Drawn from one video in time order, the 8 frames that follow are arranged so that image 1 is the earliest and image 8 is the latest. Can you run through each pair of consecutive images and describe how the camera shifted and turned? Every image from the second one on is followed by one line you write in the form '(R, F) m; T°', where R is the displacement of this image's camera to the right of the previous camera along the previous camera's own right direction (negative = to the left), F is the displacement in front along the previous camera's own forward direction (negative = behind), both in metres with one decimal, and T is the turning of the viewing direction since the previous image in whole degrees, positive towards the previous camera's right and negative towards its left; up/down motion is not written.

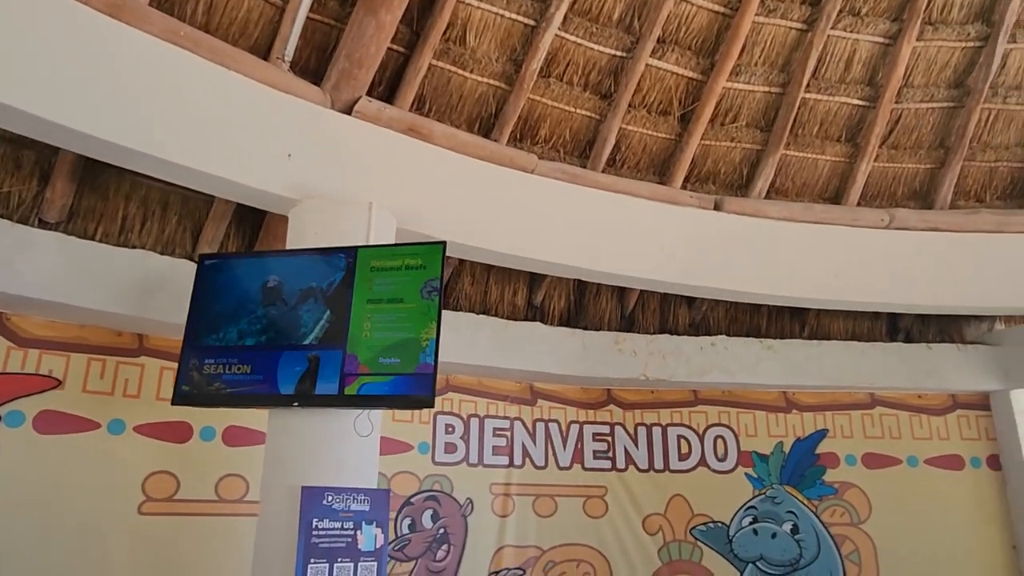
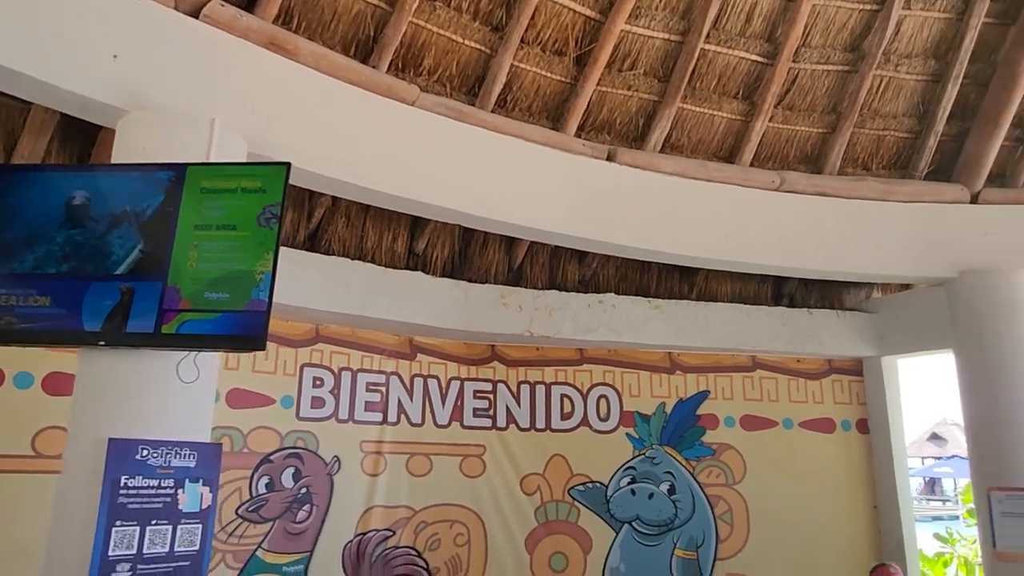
(+0.2, +0.2) m; +7°
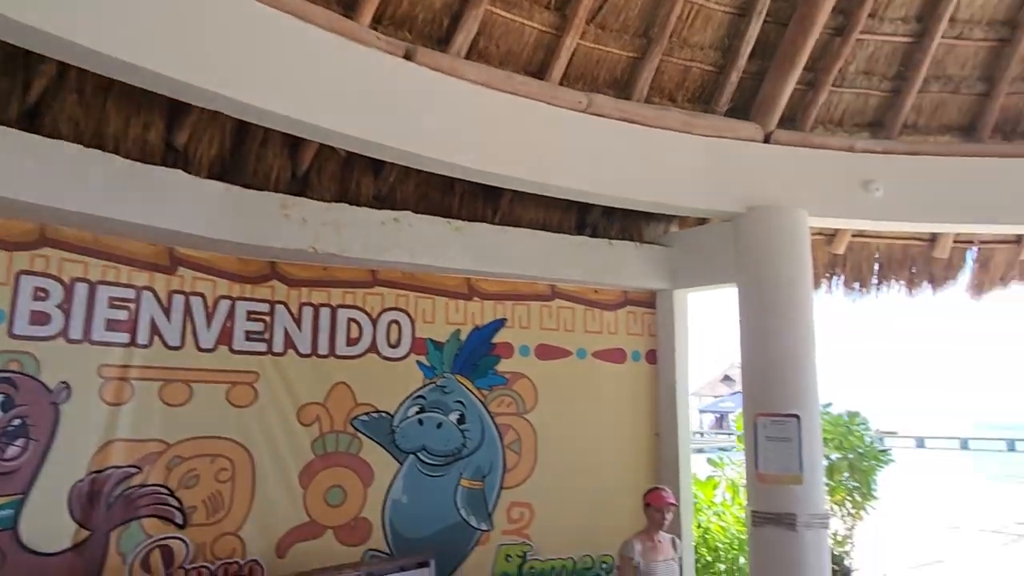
(+0.2, +0.2) m; +13°
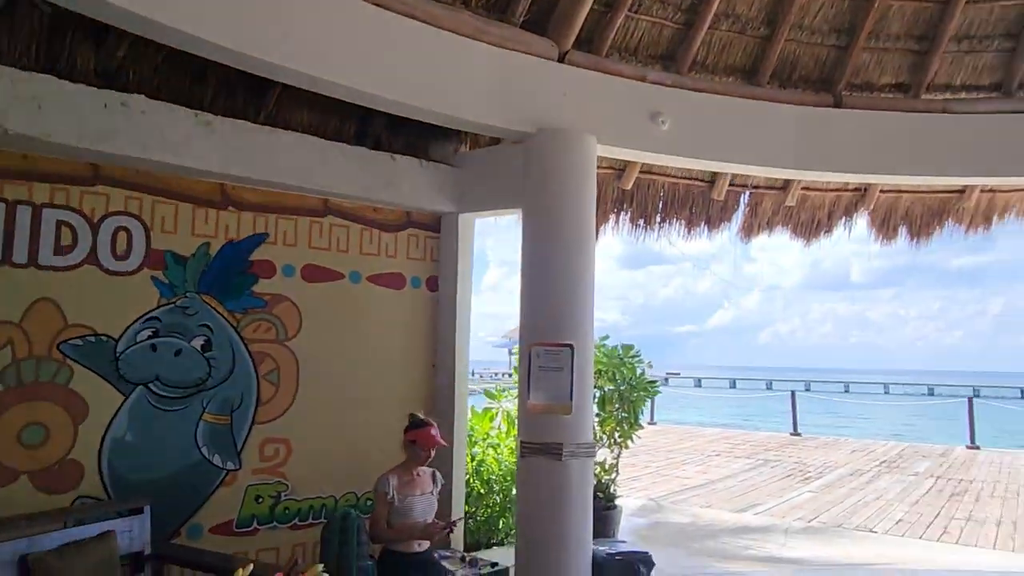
(+0.2, +0.3) m; +15°
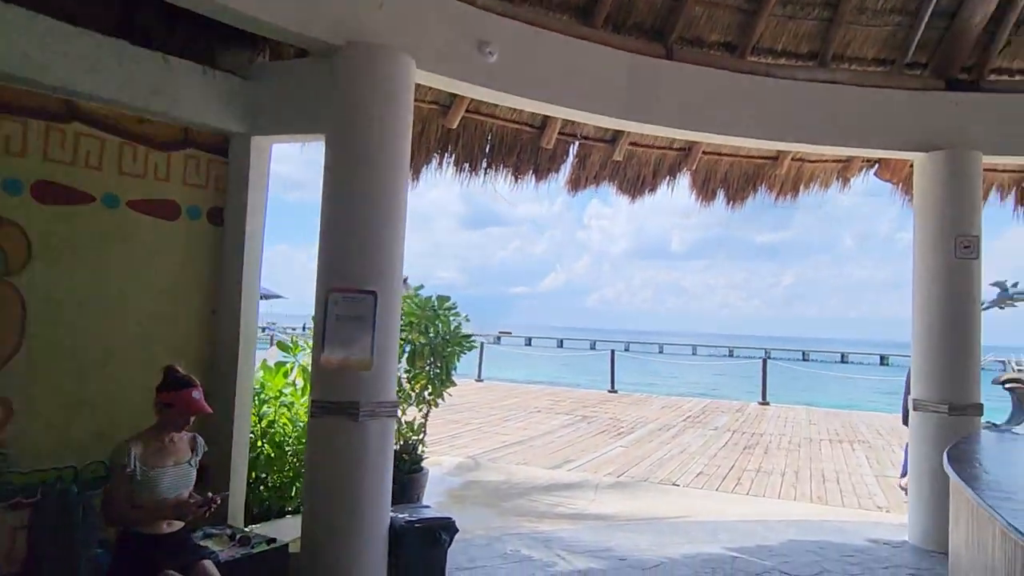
(+0.2, +0.3) m; +13°
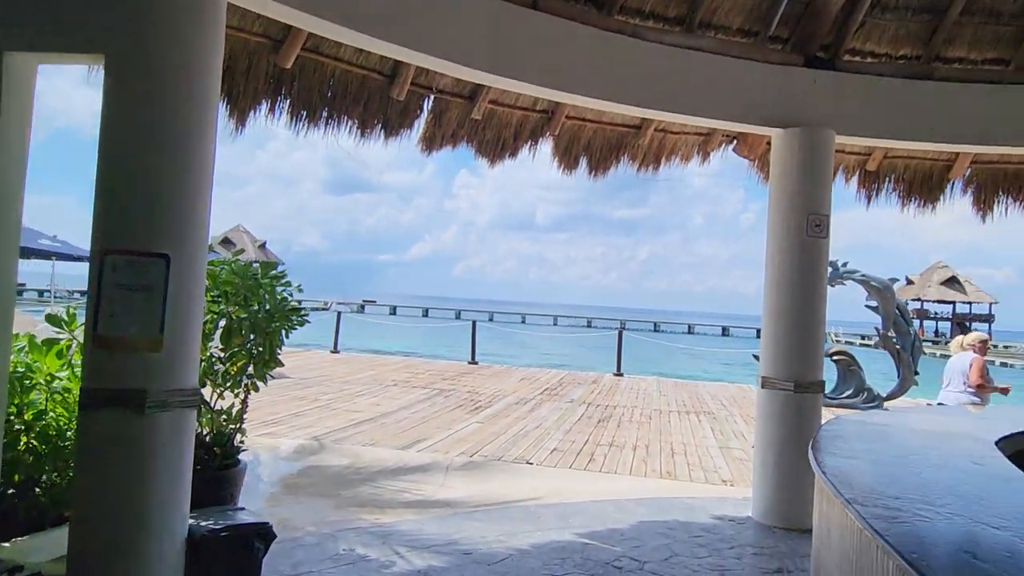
(+0.1, +0.4) m; +11°
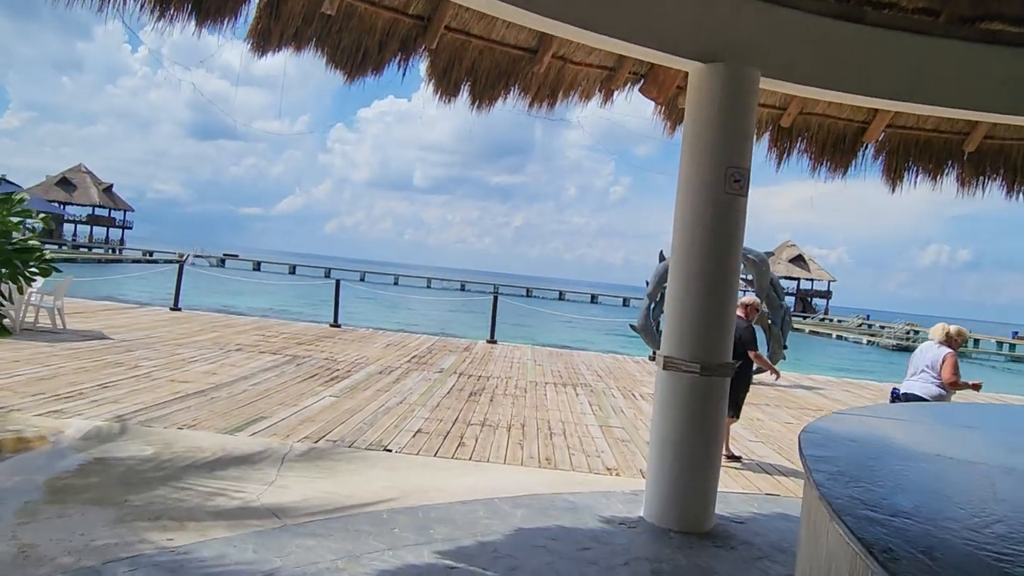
(+0.1, +0.8) m; +10°
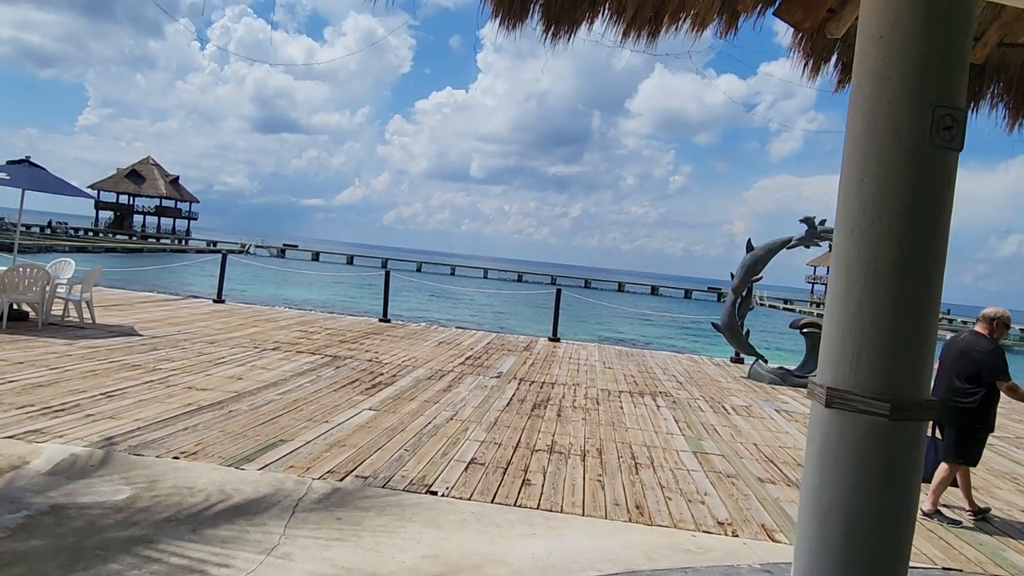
(-0.1, +1.1) m; -5°
